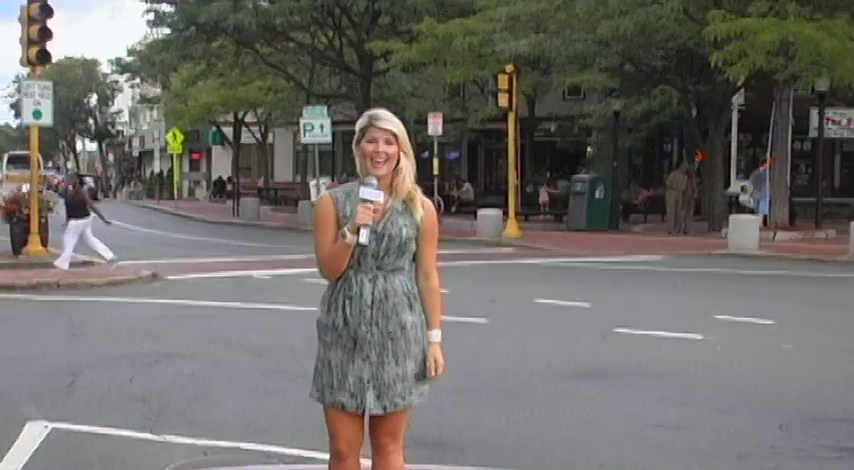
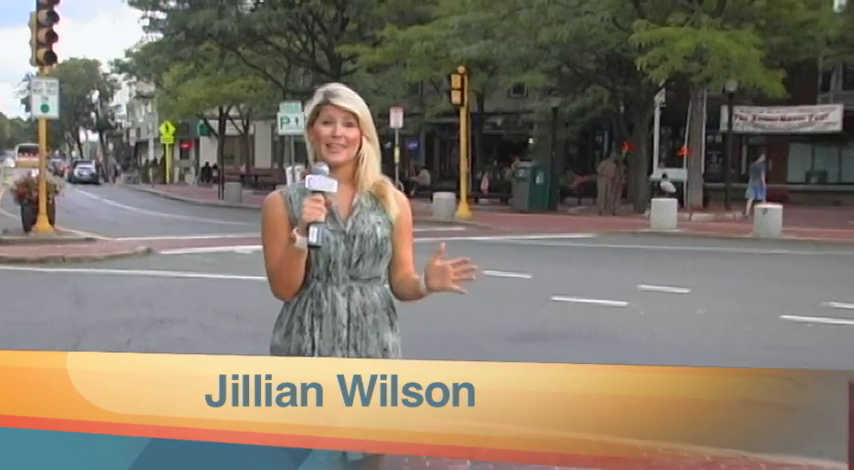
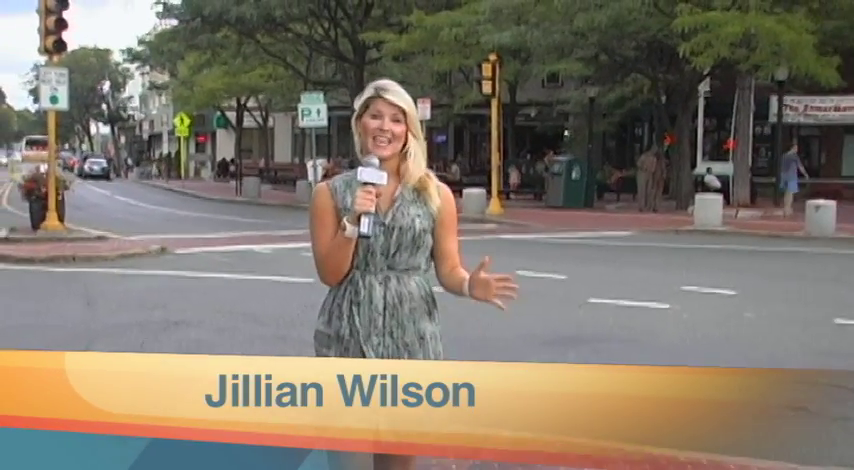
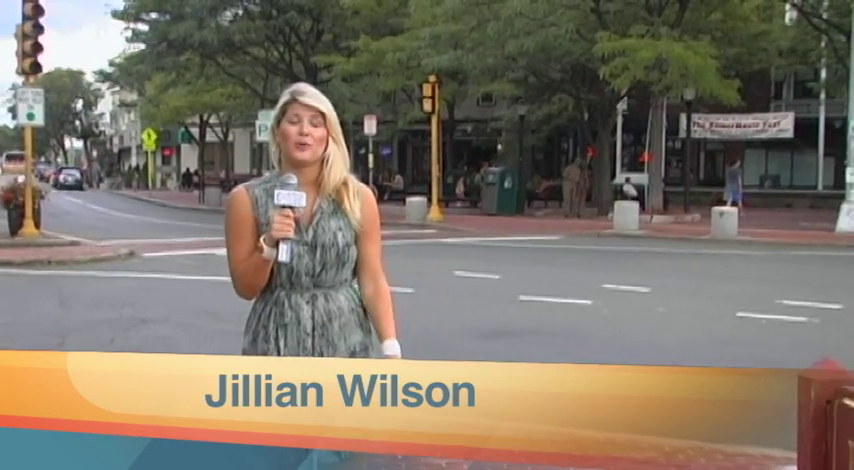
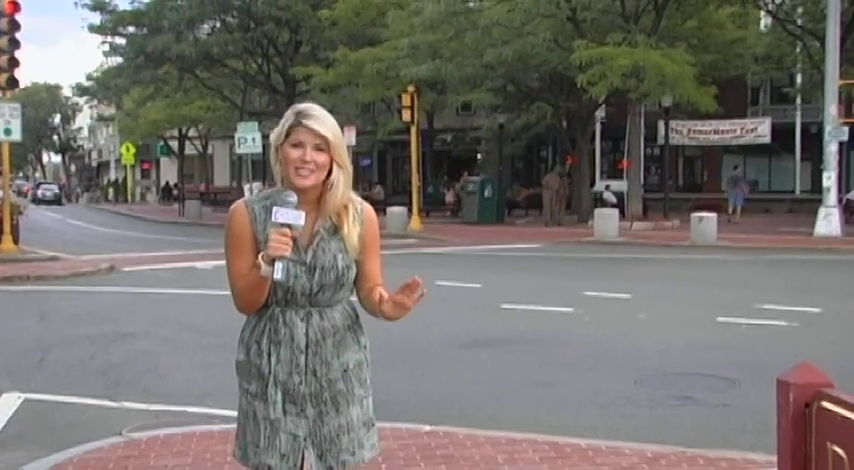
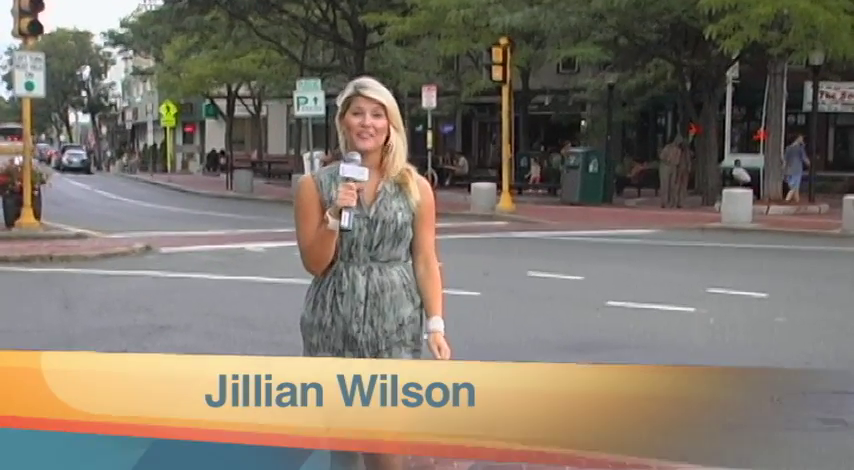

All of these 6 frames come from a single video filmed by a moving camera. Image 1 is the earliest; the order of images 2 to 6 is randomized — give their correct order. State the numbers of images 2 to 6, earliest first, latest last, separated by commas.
6, 3, 2, 4, 5
